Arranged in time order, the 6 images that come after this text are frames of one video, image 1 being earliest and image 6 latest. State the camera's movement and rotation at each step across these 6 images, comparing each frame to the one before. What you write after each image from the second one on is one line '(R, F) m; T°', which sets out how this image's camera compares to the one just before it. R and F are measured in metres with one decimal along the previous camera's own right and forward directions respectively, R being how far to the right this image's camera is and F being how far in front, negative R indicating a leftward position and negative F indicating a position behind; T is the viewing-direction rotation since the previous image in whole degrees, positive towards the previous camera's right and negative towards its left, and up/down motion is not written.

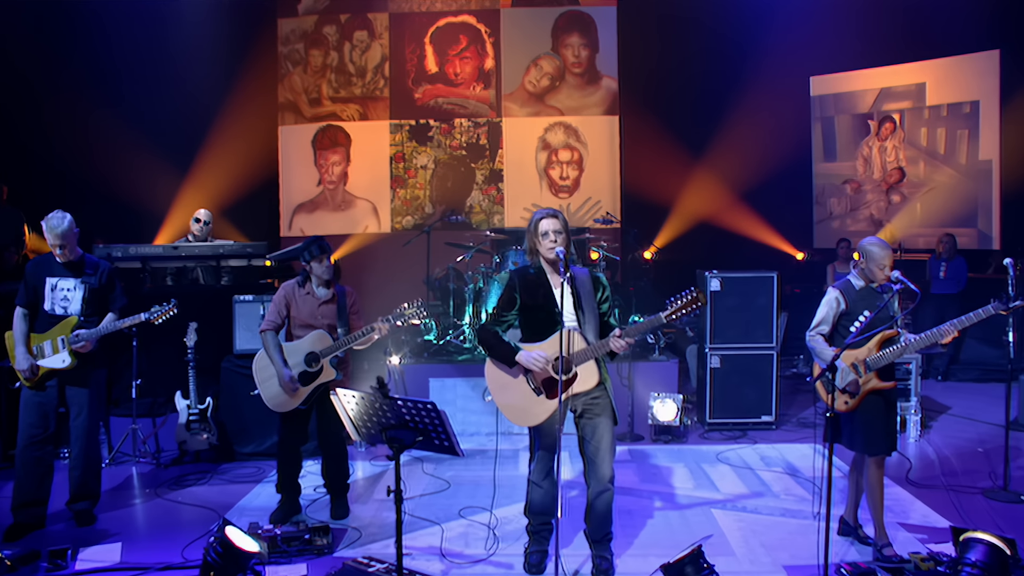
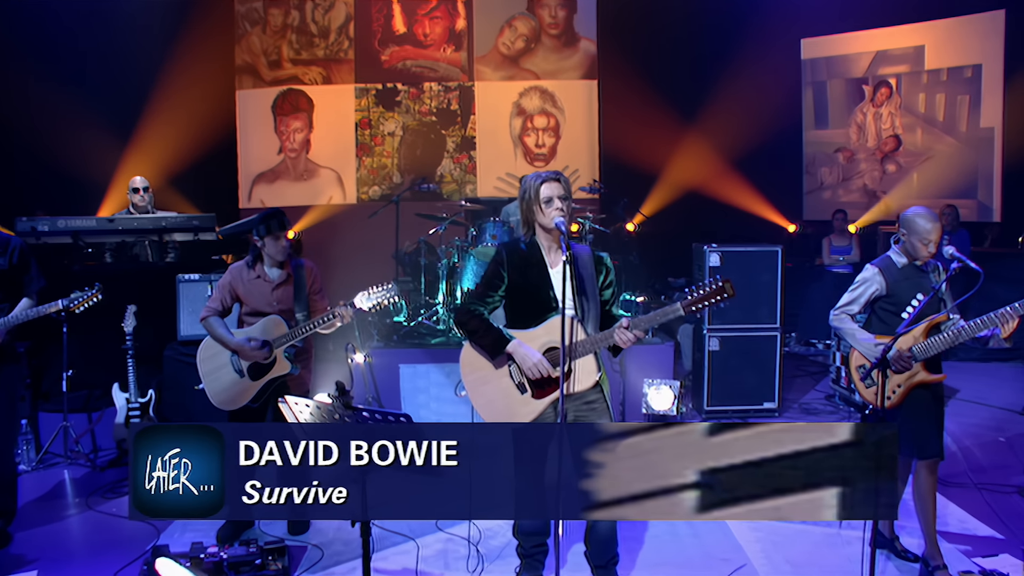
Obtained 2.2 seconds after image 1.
(-0.1, +0.6) m; +2°
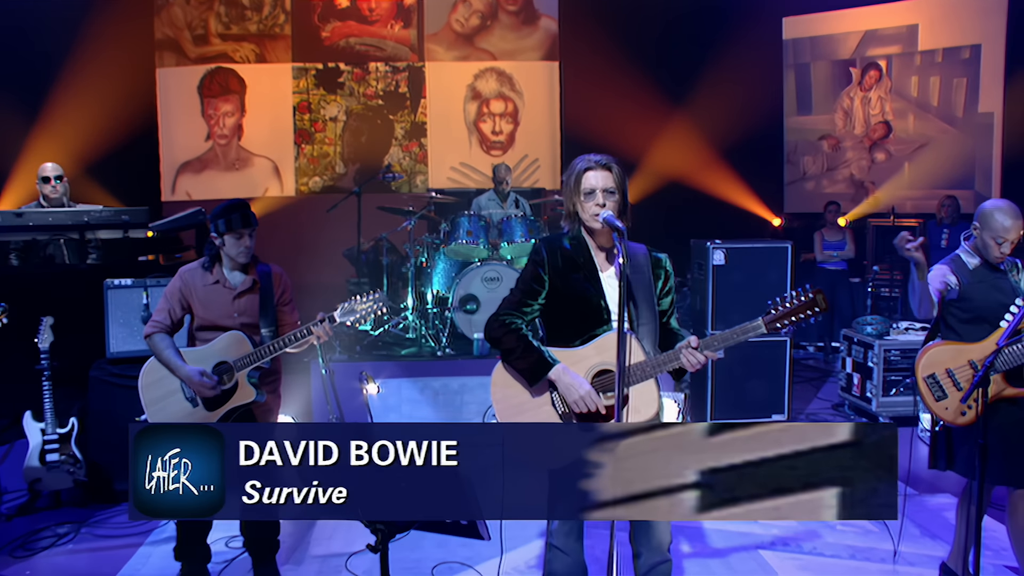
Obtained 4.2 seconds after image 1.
(-0.4, +0.9) m; +5°
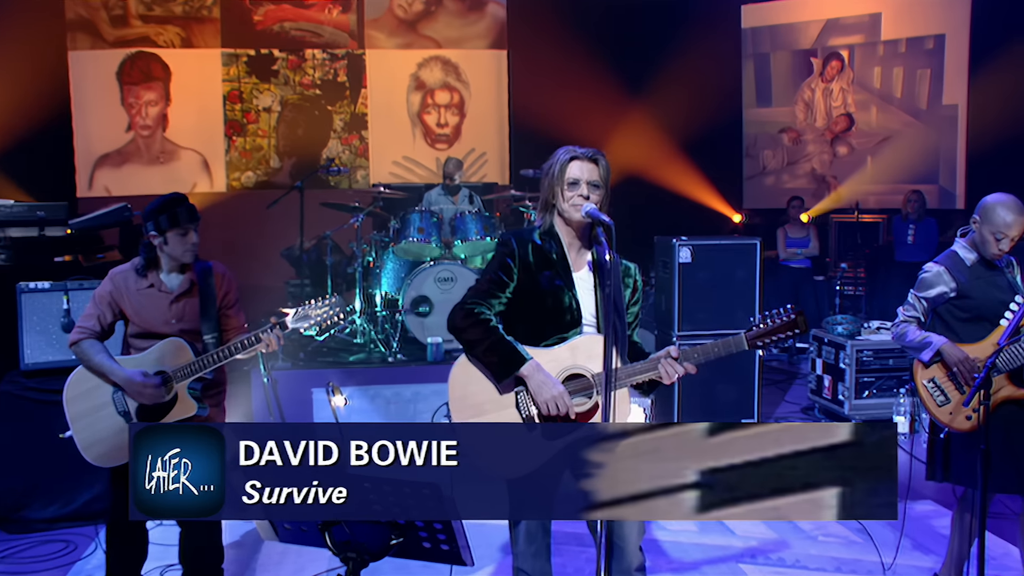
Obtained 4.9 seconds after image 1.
(-0.2, +0.5) m; +4°
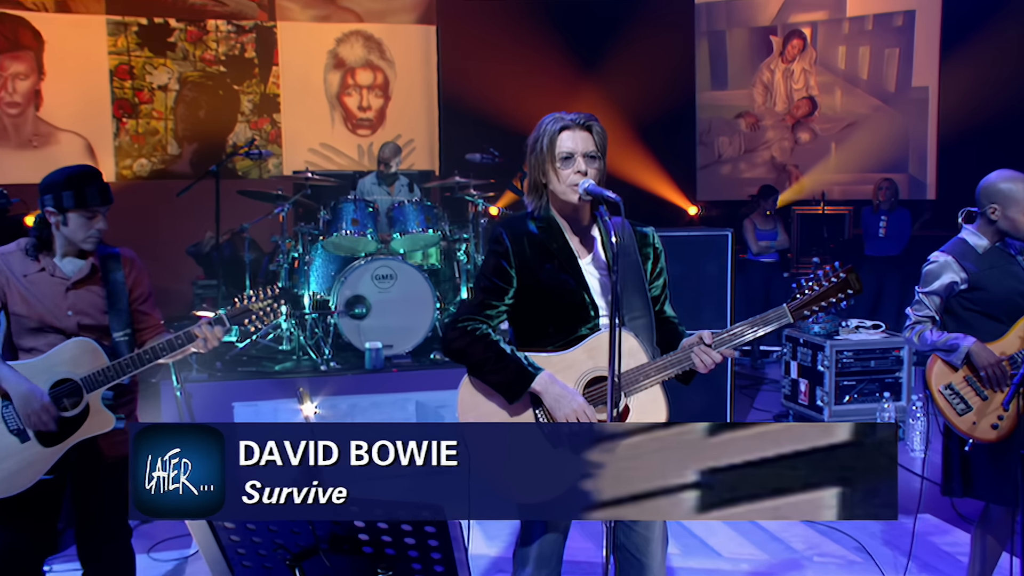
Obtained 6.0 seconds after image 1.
(-0.4, +0.9) m; +6°
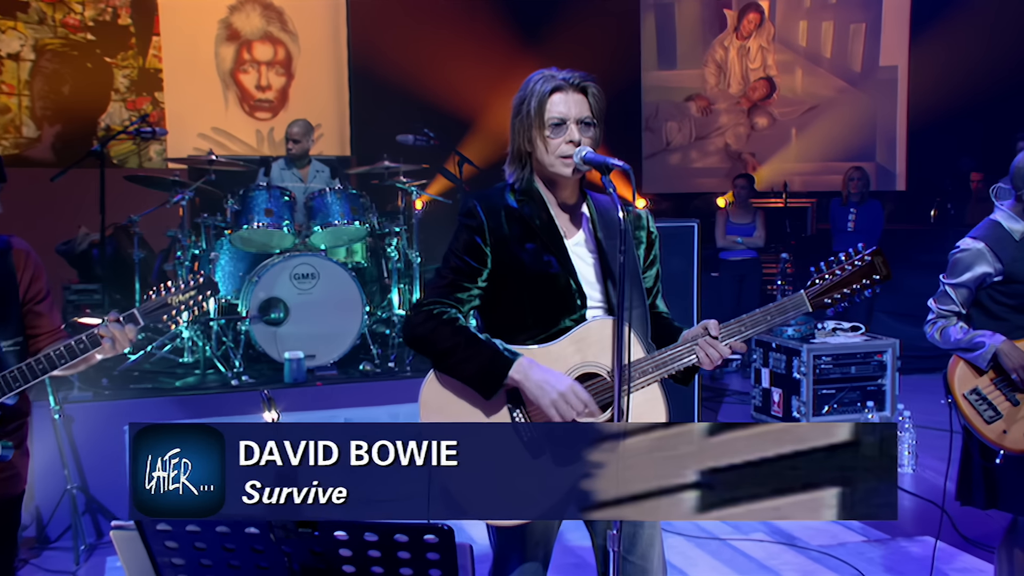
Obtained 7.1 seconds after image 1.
(-0.4, +1.0) m; +7°
